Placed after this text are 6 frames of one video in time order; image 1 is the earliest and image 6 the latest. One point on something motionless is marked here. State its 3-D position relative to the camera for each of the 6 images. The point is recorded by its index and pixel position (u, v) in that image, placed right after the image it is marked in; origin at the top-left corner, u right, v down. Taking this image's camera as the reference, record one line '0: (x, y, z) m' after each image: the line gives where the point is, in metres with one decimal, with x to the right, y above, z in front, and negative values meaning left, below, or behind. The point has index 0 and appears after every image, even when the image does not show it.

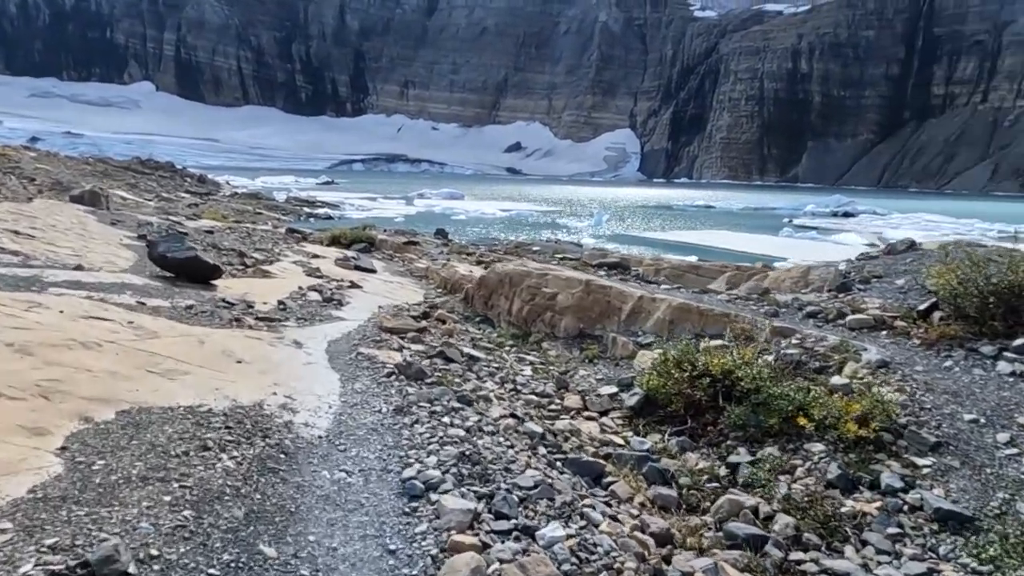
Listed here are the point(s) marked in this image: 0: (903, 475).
0: (+1.8, -0.9, +3.1) m
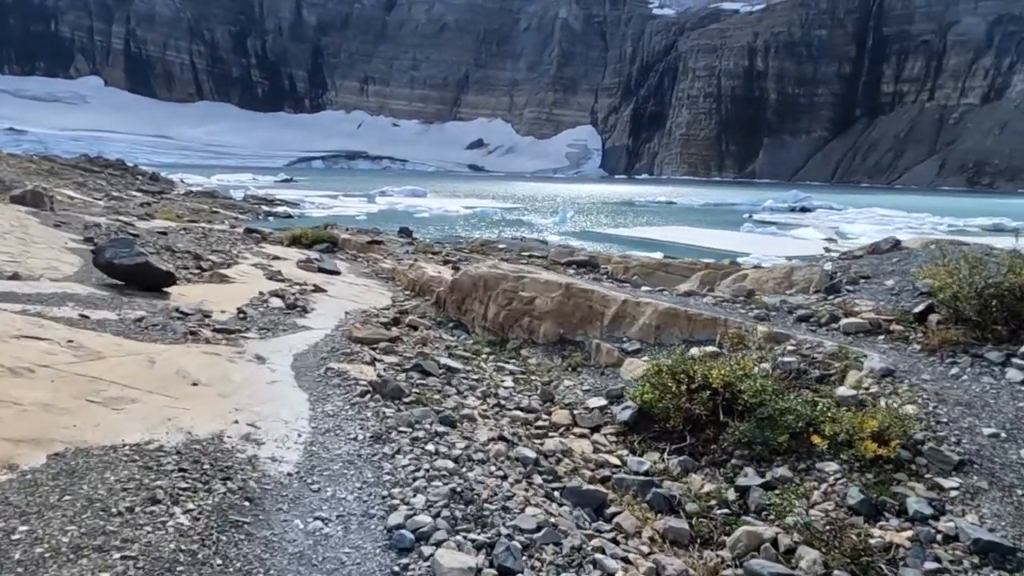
0: (+1.8, -0.9, +2.9) m
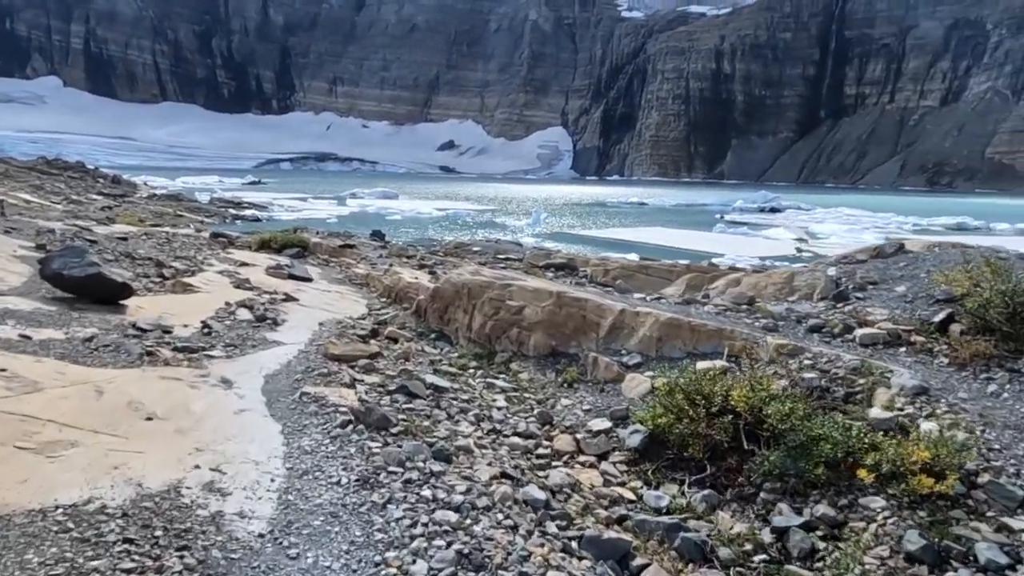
0: (+1.9, -1.0, +2.6) m
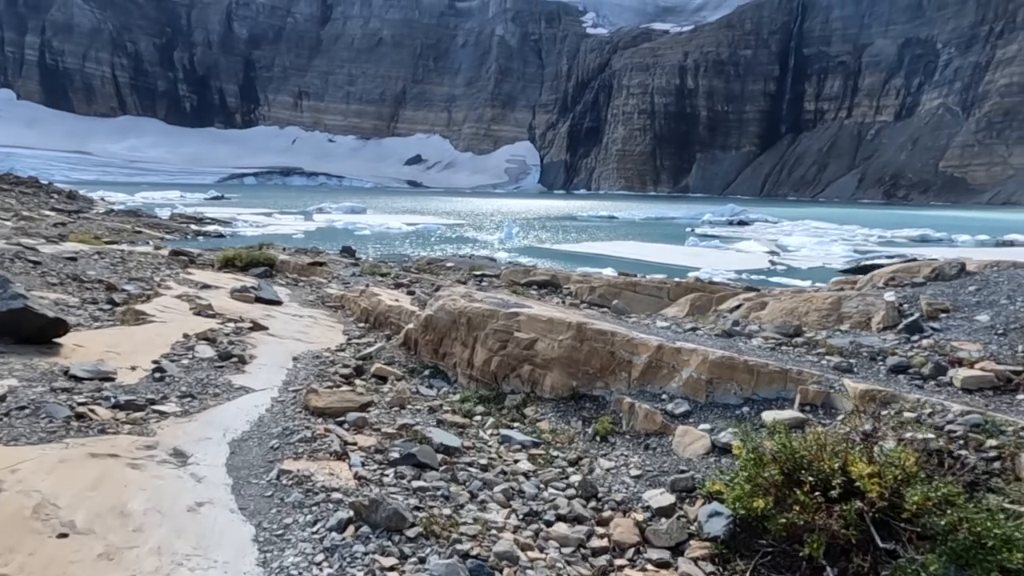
0: (+2.1, -1.1, +1.8) m
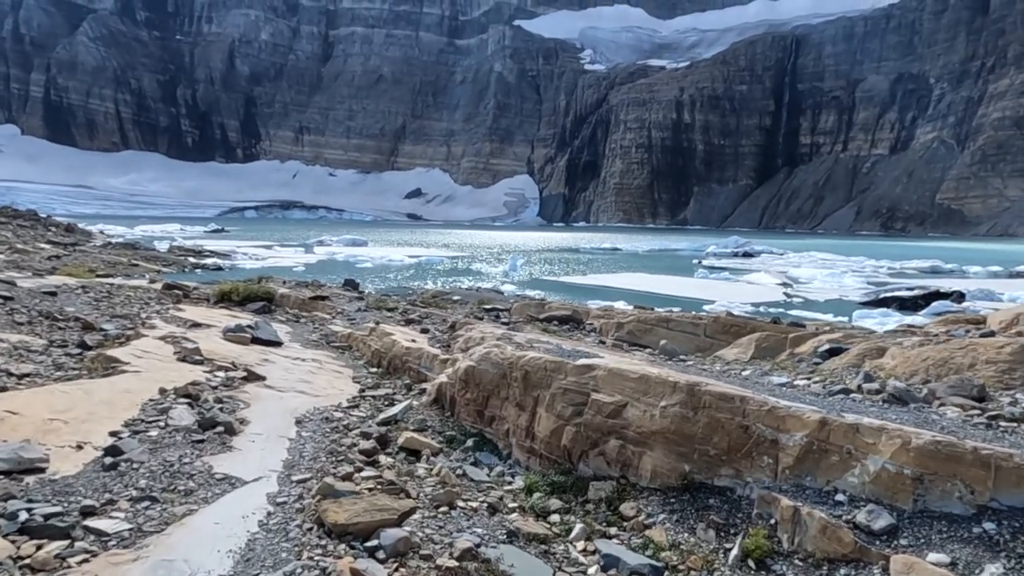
0: (+2.6, -1.2, +0.3) m
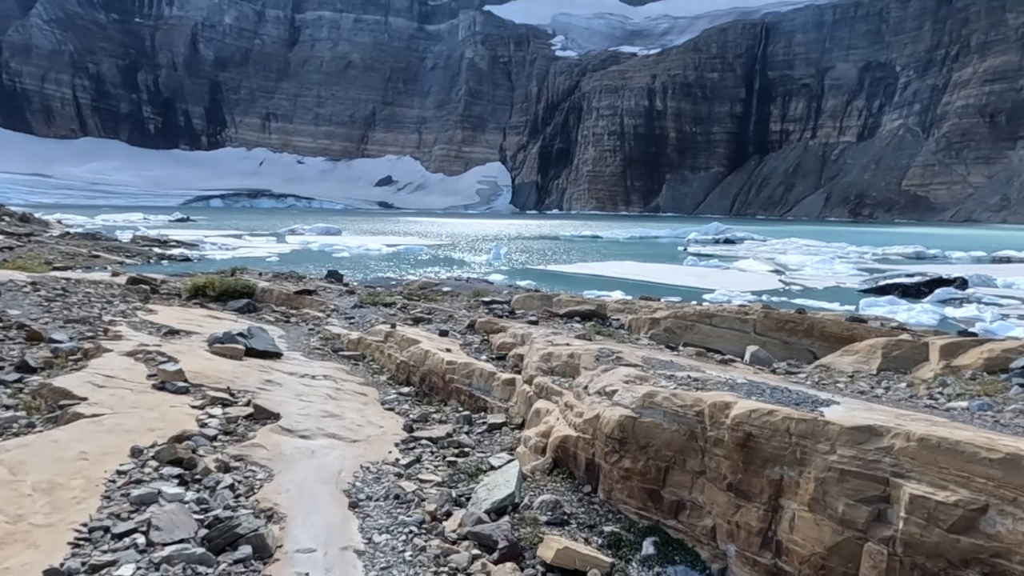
0: (+3.7, -1.3, -1.3) m
